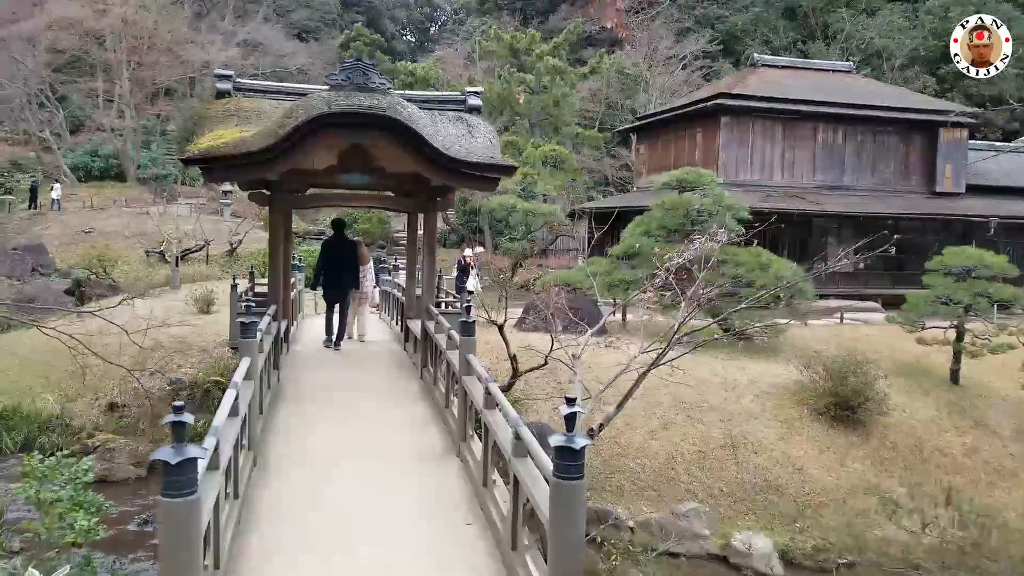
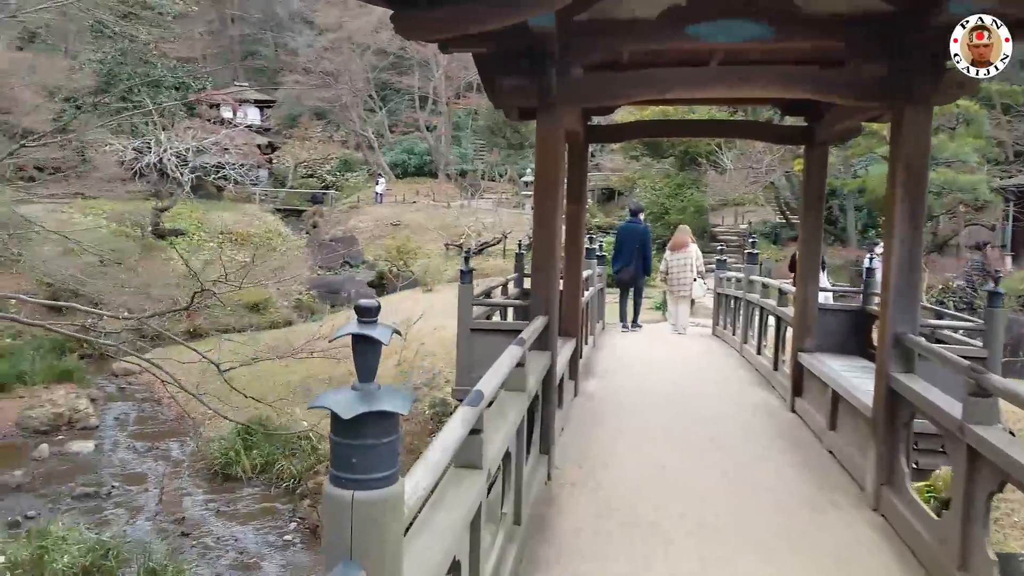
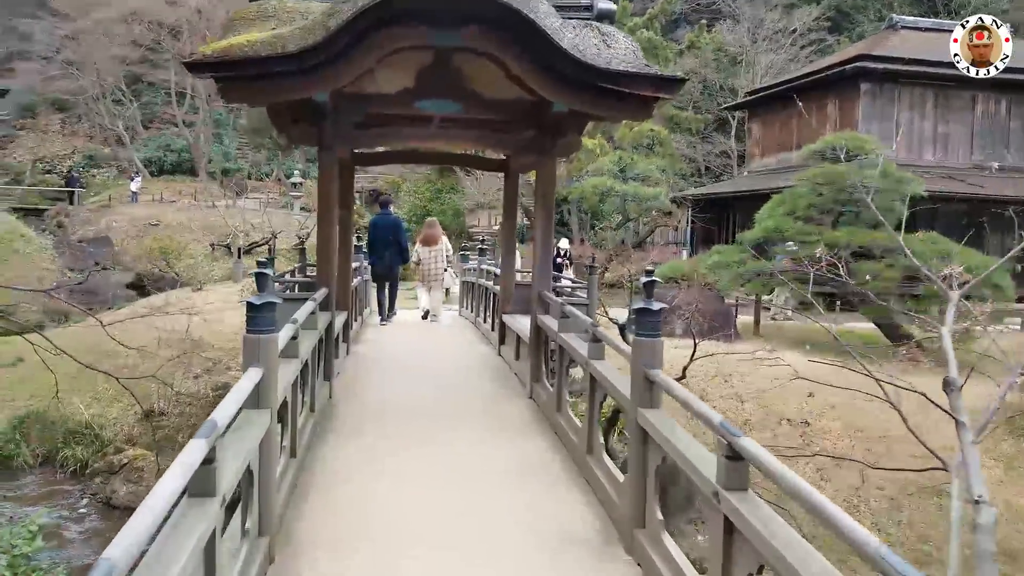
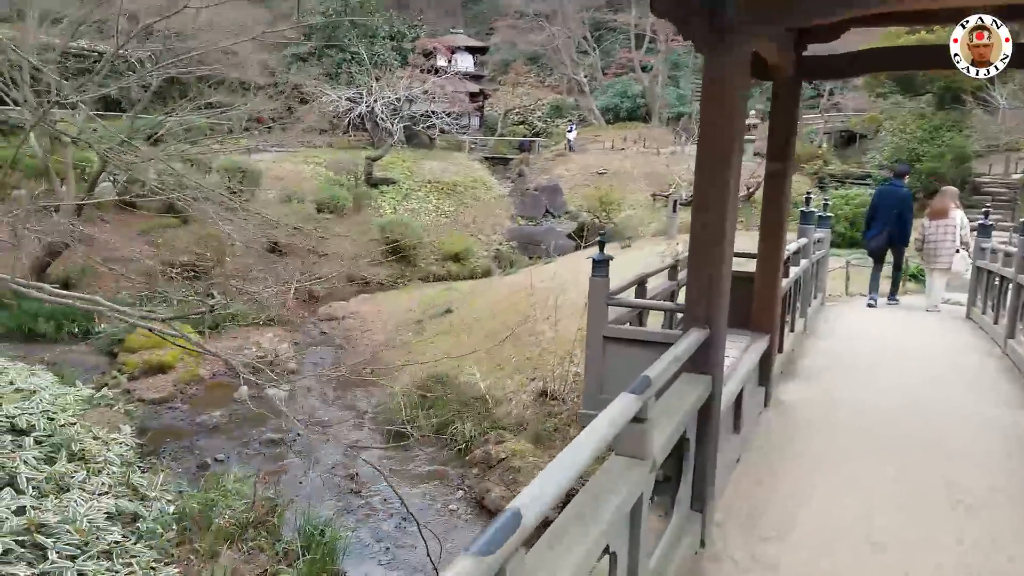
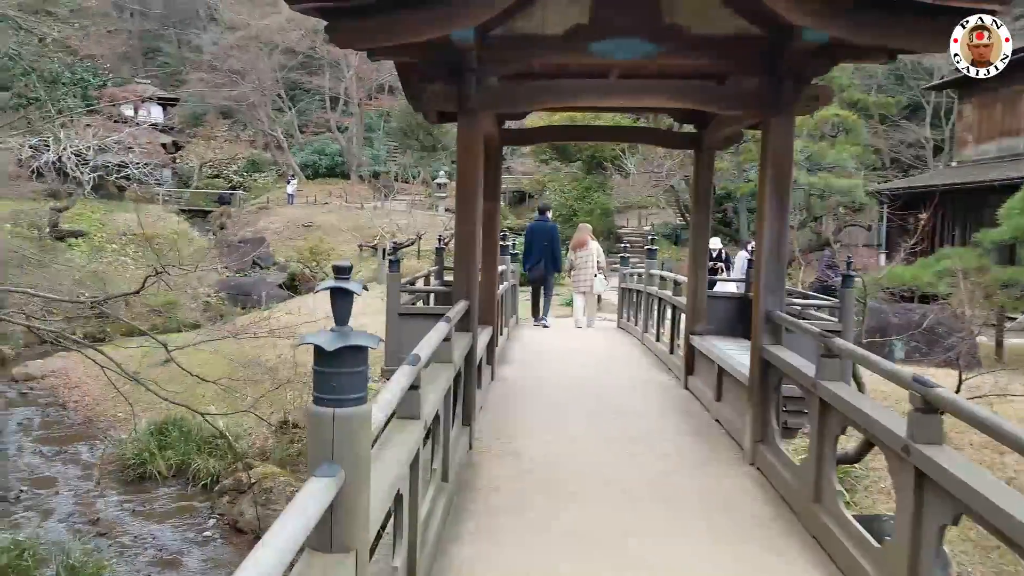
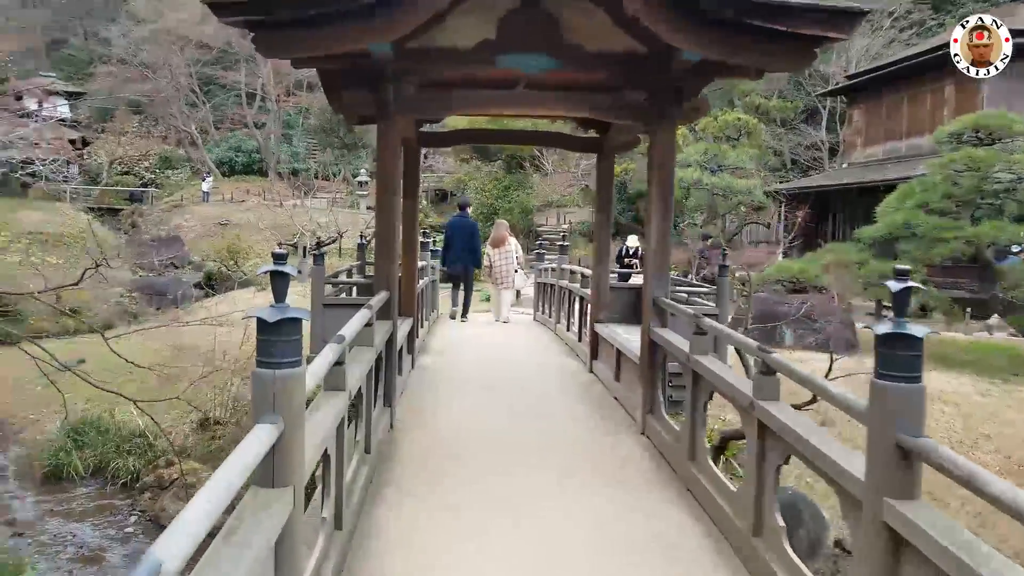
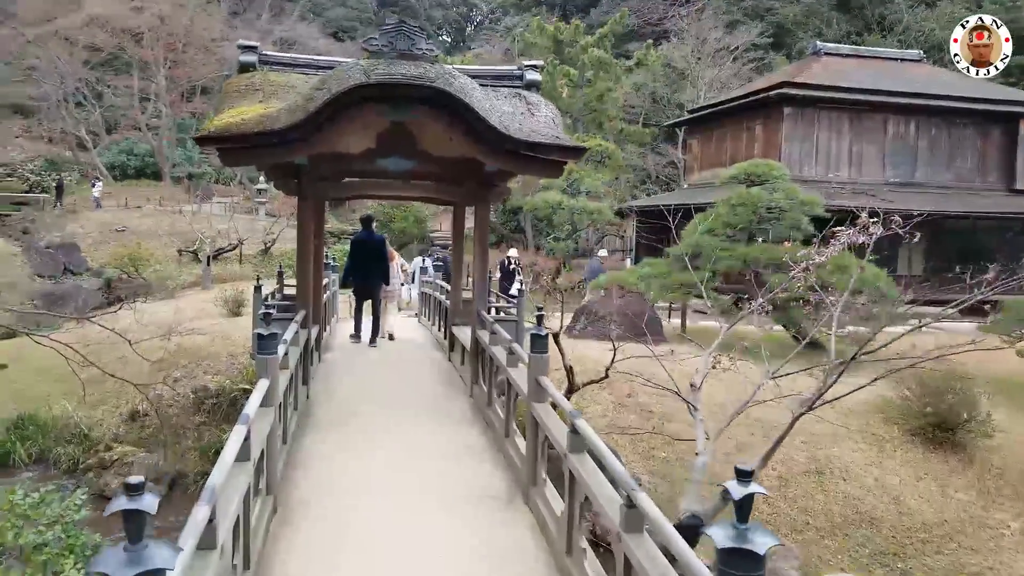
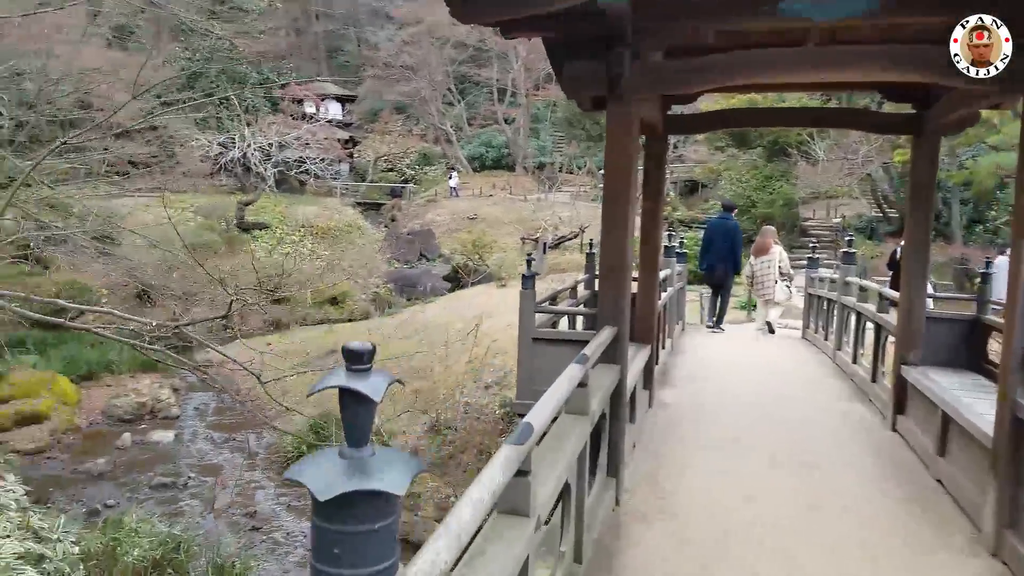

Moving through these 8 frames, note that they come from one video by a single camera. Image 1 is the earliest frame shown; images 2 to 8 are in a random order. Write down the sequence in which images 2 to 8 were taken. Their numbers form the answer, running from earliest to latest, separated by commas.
7, 3, 6, 5, 2, 8, 4
